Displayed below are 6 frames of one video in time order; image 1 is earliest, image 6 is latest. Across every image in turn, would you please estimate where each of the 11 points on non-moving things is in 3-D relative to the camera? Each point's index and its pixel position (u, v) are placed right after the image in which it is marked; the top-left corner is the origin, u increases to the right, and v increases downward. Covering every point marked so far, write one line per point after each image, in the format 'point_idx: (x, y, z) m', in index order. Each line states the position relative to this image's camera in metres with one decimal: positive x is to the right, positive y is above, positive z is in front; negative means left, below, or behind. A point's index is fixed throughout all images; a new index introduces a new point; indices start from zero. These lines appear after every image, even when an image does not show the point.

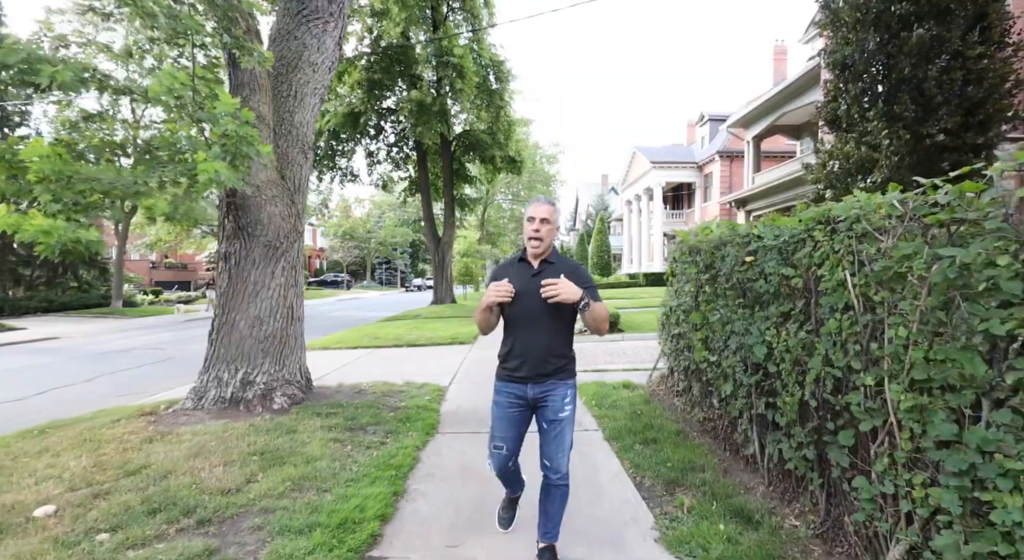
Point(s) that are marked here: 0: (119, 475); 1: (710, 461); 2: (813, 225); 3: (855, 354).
0: (-2.6, -1.3, +3.5) m
1: (+1.4, -1.3, +3.7) m
2: (+1.6, +0.3, +2.8) m
3: (+1.5, -0.3, +2.3) m
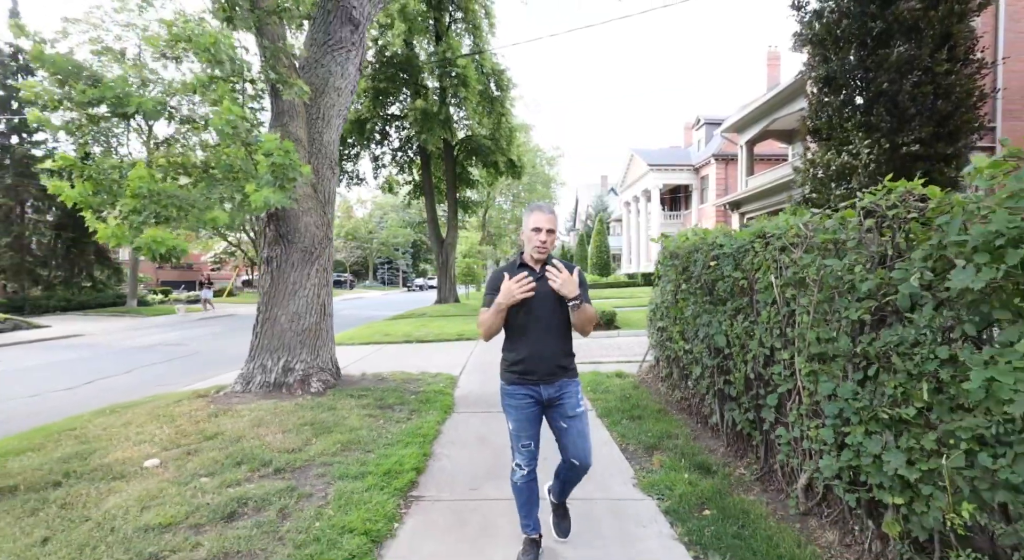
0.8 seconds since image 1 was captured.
0: (-2.5, -1.3, +4.2) m
1: (+1.4, -1.3, +4.5) m
2: (+1.6, +0.3, +3.6) m
3: (+1.6, -0.3, +3.1) m
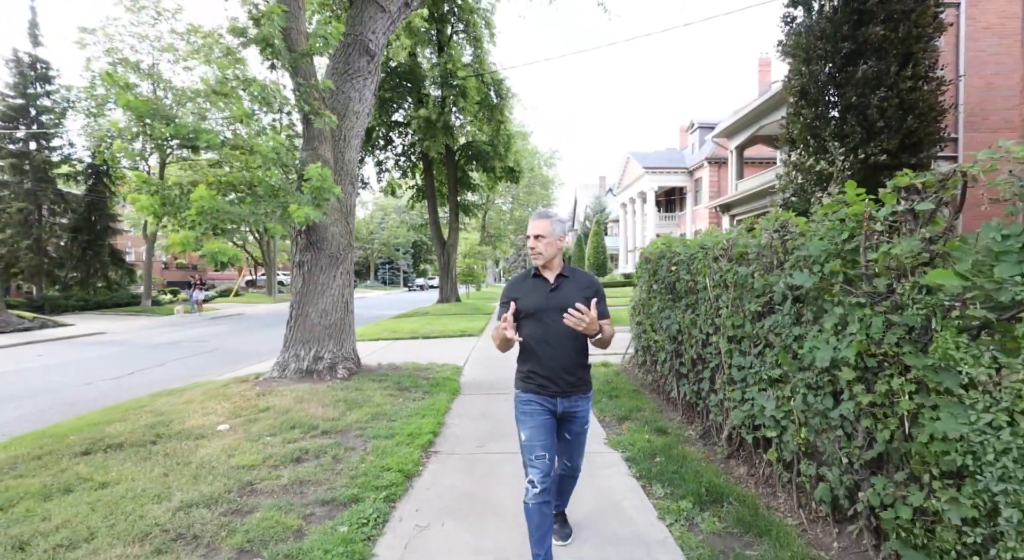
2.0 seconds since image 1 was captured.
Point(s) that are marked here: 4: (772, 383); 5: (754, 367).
0: (-2.5, -1.3, +5.2) m
1: (+1.4, -1.3, +5.5) m
2: (+1.6, +0.3, +4.5) m
3: (+1.5, -0.3, +4.1) m
4: (+1.5, -0.6, +3.1) m
5: (+1.5, -0.6, +3.4) m
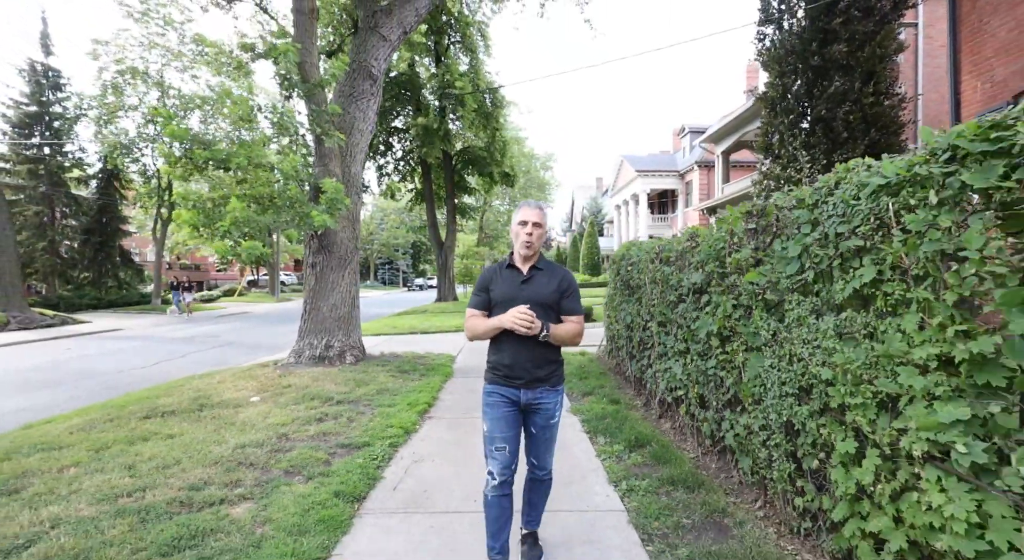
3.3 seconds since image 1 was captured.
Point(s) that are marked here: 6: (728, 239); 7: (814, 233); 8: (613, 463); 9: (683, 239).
0: (-2.8, -1.3, +6.2) m
1: (+1.2, -1.3, +6.5) m
2: (+1.4, +0.3, +5.6) m
3: (+1.3, -0.3, +5.1) m
4: (+1.3, -0.6, +4.2) m
5: (+1.3, -0.5, +4.4) m
6: (+1.4, +0.3, +3.5) m
7: (+1.4, +0.2, +2.5) m
8: (+0.7, -1.4, +3.9) m
9: (+1.4, +0.3, +4.4) m
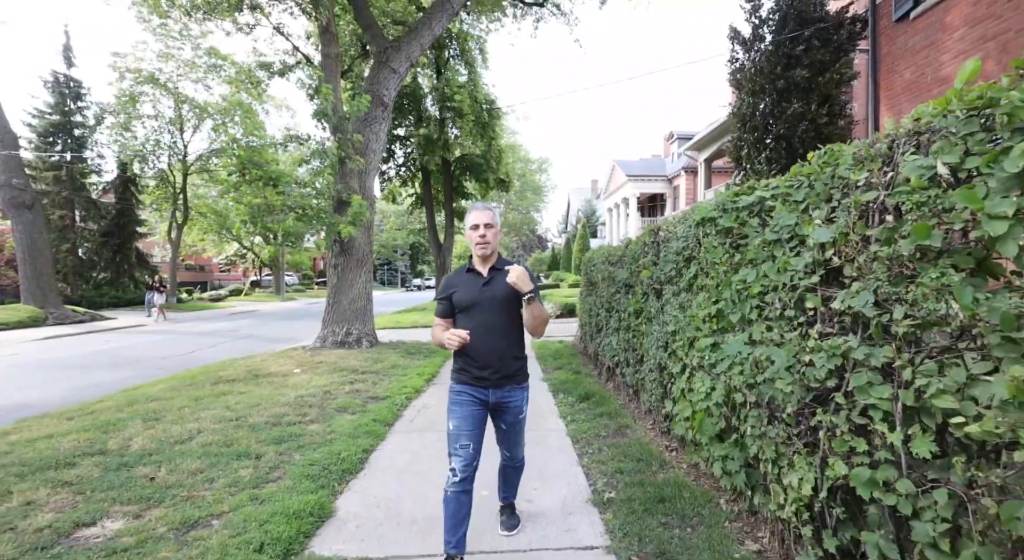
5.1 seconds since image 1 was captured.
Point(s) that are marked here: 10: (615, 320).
0: (-2.9, -1.2, +7.8) m
1: (+1.0, -1.2, +8.1) m
2: (+1.2, +0.3, +7.1) m
3: (+1.1, -0.3, +6.7) m
4: (+1.2, -0.5, +5.8) m
5: (+1.1, -0.5, +6.0) m
6: (+1.2, +0.3, +5.1) m
7: (+1.2, +0.3, +4.1) m
8: (+0.6, -1.3, +5.5) m
9: (+1.2, +0.4, +6.0) m
10: (+1.1, -0.5, +5.9) m
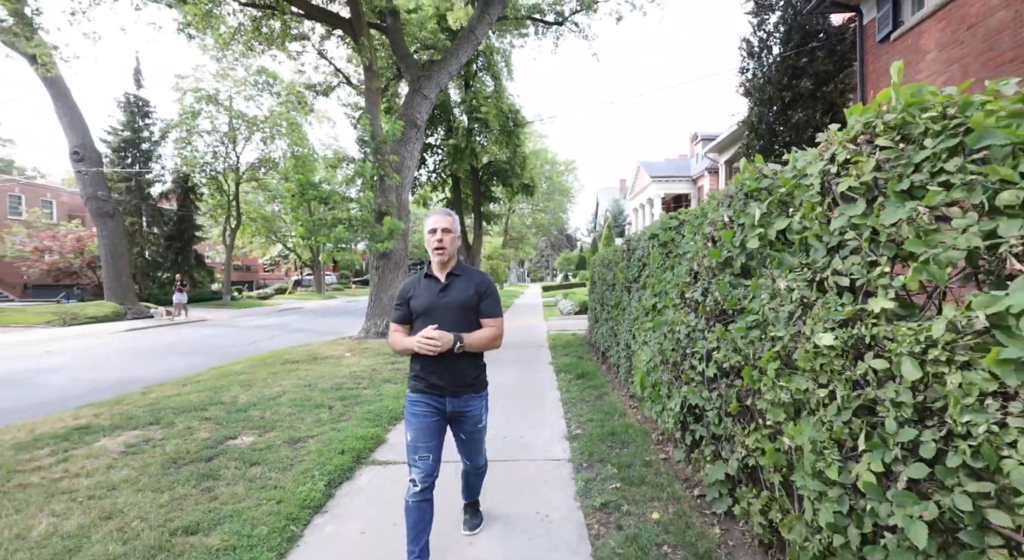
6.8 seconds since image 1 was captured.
0: (-2.7, -1.2, +9.3) m
1: (+1.3, -1.2, +9.4) m
2: (+1.4, +0.3, +8.4) m
3: (+1.3, -0.3, +8.0) m
4: (+1.3, -0.5, +7.0) m
5: (+1.3, -0.5, +7.3) m
6: (+1.3, +0.3, +6.3) m
7: (+1.3, +0.3, +5.4) m
8: (+0.7, -1.3, +6.8) m
9: (+1.4, +0.4, +7.2) m
10: (+1.3, -0.4, +7.1) m
